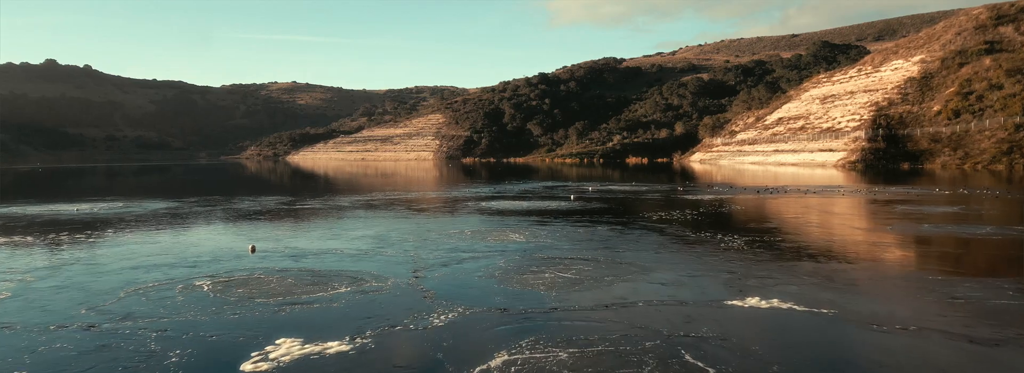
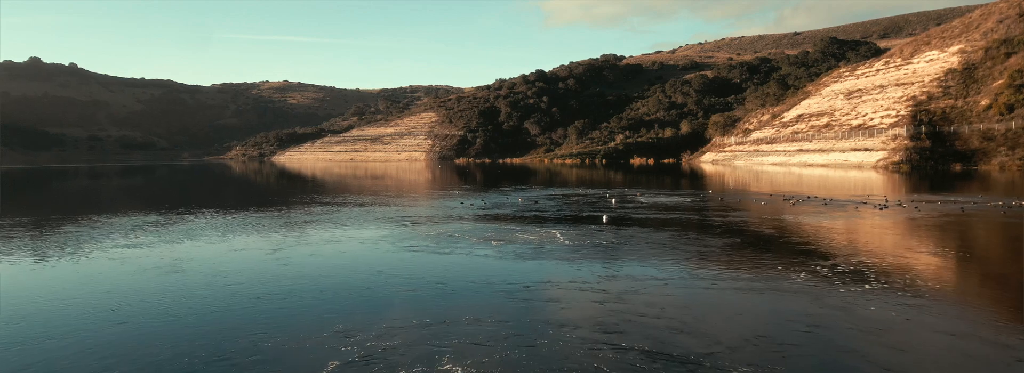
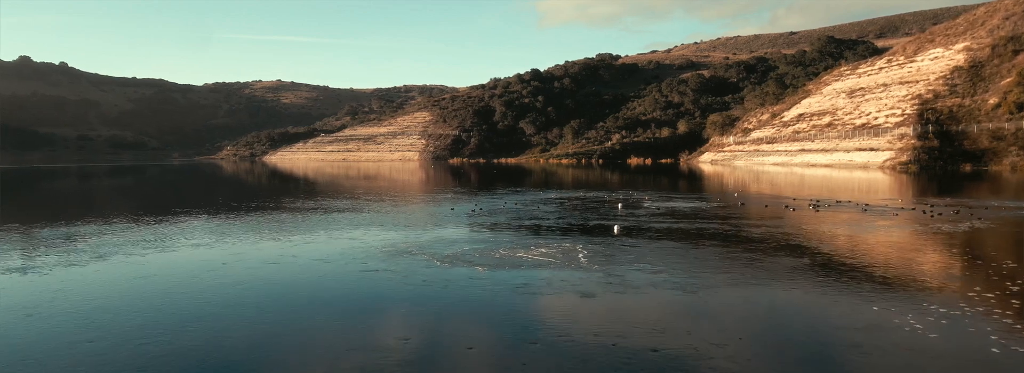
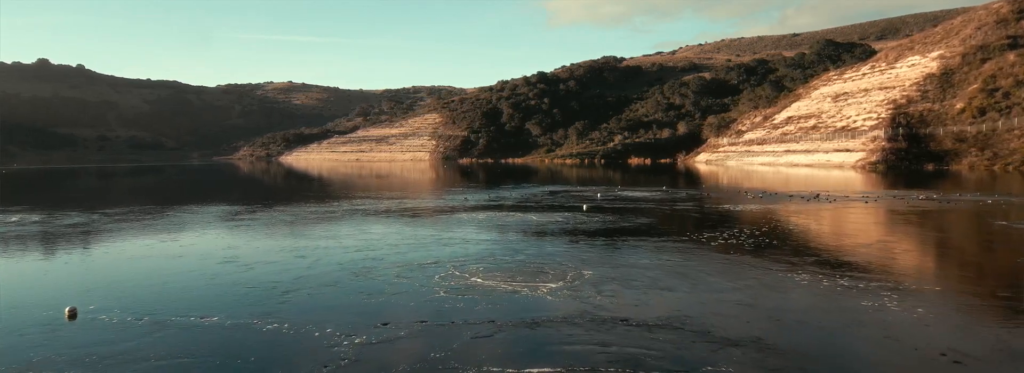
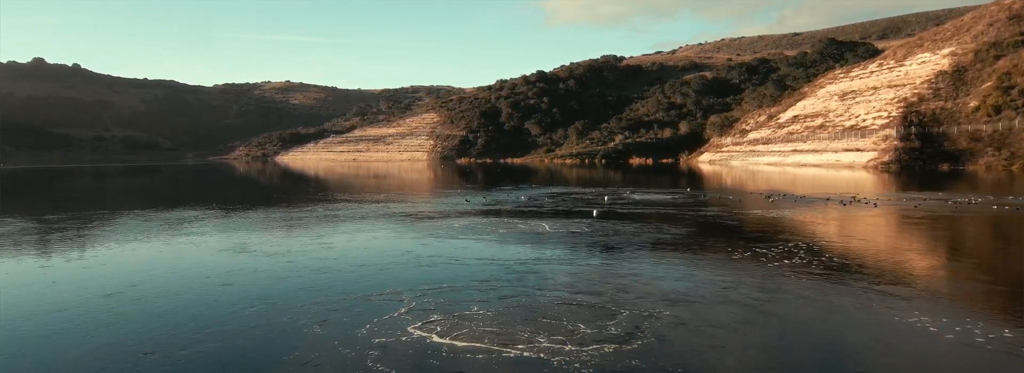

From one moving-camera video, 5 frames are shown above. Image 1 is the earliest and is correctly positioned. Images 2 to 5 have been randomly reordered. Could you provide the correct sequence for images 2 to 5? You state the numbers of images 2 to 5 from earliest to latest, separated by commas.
4, 5, 2, 3
